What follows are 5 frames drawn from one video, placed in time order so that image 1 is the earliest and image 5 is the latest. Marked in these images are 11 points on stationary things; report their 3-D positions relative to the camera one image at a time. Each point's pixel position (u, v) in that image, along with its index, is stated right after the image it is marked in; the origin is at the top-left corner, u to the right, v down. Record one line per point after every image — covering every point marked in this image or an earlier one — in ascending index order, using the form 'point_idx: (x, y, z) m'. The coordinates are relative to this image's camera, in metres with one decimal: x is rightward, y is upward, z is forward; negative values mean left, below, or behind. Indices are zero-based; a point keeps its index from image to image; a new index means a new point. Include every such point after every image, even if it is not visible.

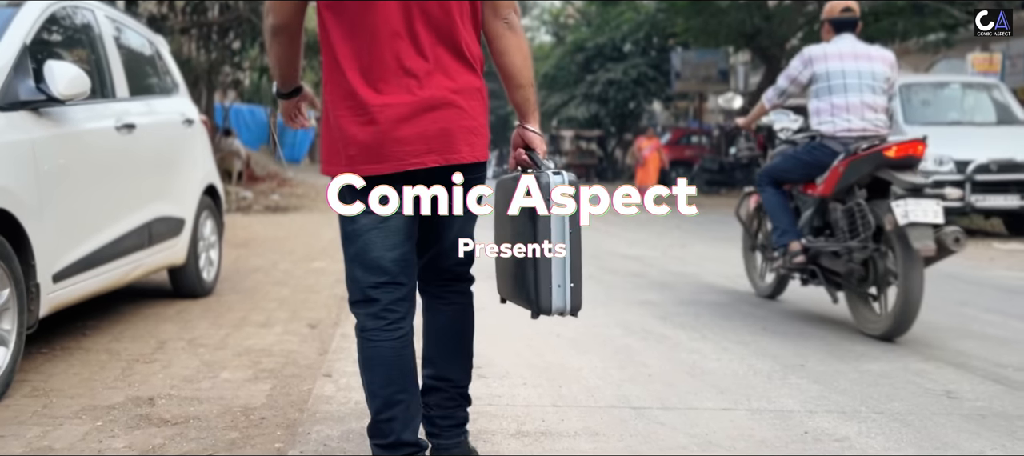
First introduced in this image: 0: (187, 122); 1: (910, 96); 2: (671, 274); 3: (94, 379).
0: (-2.1, +0.7, +7.0) m
1: (+5.3, +1.8, +14.7) m
2: (+1.4, -0.4, +9.3) m
3: (-1.8, -0.6, +4.6) m
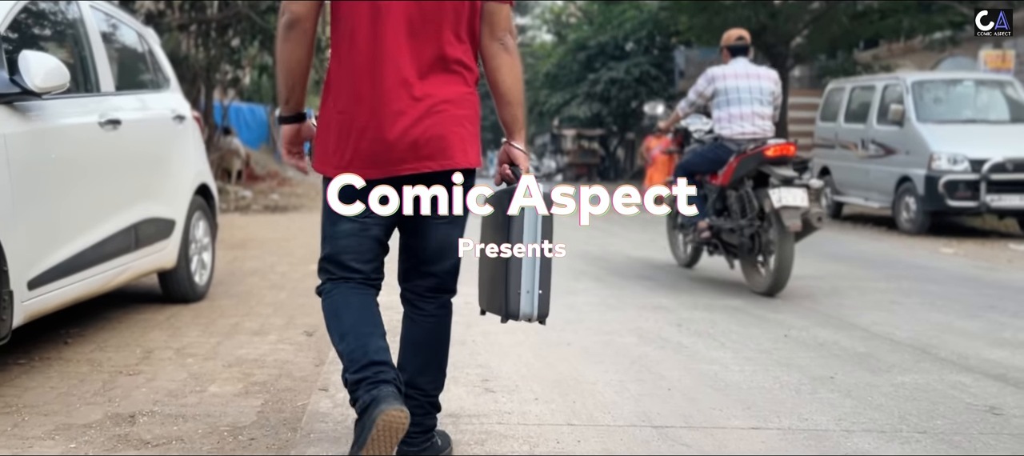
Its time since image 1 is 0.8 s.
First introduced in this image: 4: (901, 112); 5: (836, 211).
0: (-2.0, +0.7, +6.7) m
1: (+5.4, +1.8, +14.3) m
2: (+1.4, -0.4, +9.0) m
3: (-1.7, -0.7, +4.3) m
4: (+5.1, +1.5, +14.3) m
5: (+5.1, +0.3, +17.1) m
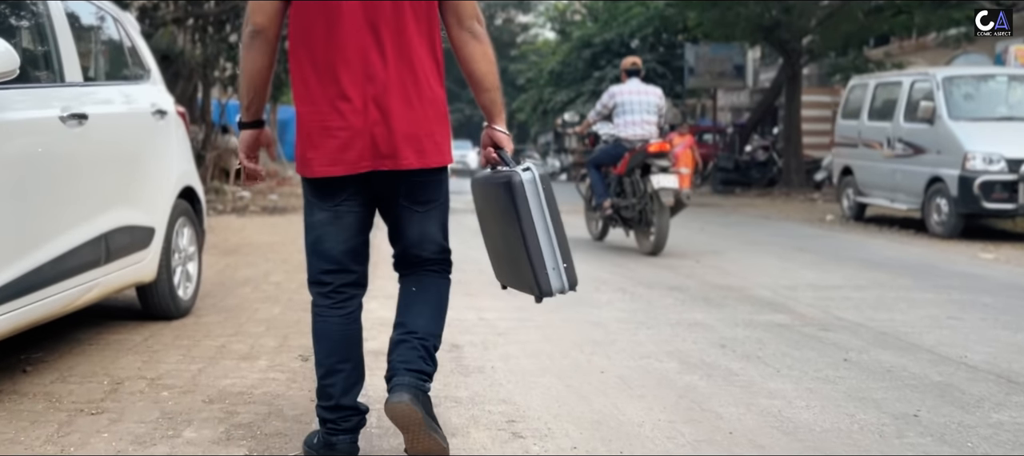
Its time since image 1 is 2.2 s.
0: (-1.9, +0.6, +6.0) m
1: (+5.5, +1.7, +13.6) m
2: (+1.5, -0.4, +8.3) m
3: (-1.6, -0.7, +3.6) m
4: (+5.2, +1.5, +13.5) m
5: (+5.2, +0.2, +16.4) m
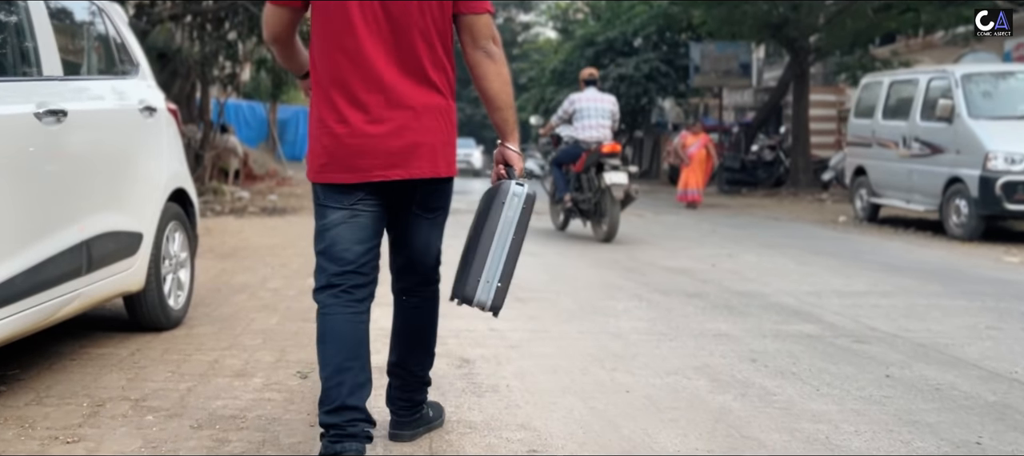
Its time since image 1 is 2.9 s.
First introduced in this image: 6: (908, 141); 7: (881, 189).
0: (-1.9, +0.6, +5.6) m
1: (+5.5, +1.7, +13.2) m
2: (+1.6, -0.5, +7.9) m
3: (-1.6, -0.7, +3.2) m
4: (+5.3, +1.4, +13.1) m
5: (+5.3, +0.2, +16.0) m
6: (+5.2, +1.1, +14.4) m
7: (+5.2, +0.6, +15.4) m
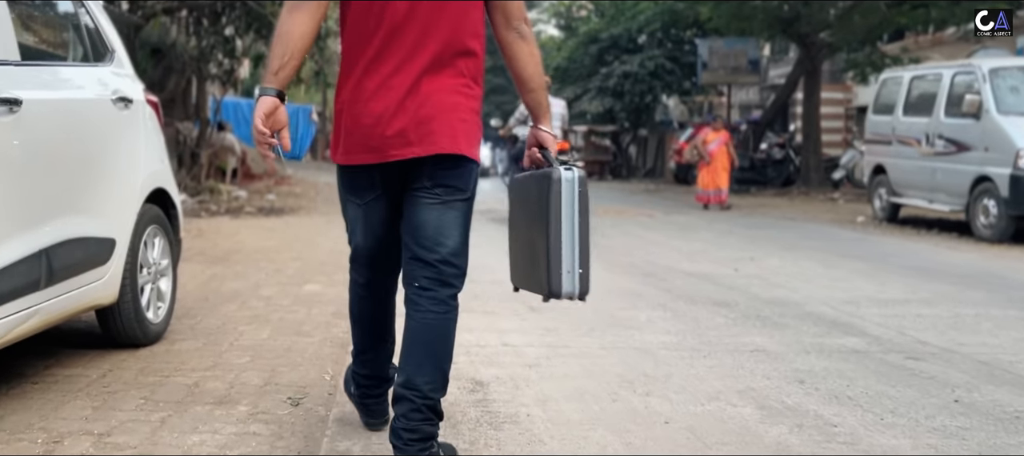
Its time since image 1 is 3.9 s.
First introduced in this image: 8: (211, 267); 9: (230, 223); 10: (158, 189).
0: (-1.8, +0.6, +5.0) m
1: (+5.6, +1.7, +12.6) m
2: (+1.7, -0.5, +7.3) m
3: (-1.5, -0.8, +2.6) m
4: (+5.4, +1.4, +12.6) m
5: (+5.4, +0.2, +15.4) m
6: (+5.3, +1.1, +13.8) m
7: (+5.3, +0.5, +14.8) m
8: (-2.4, -0.3, +8.6) m
9: (-3.4, +0.1, +13.5) m
10: (-1.7, +0.2, +5.4) m
